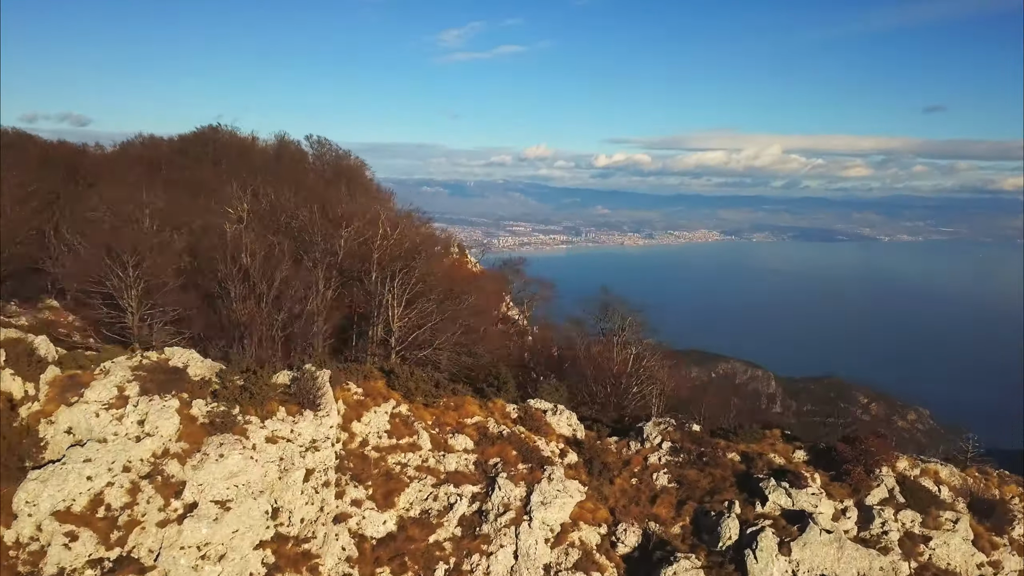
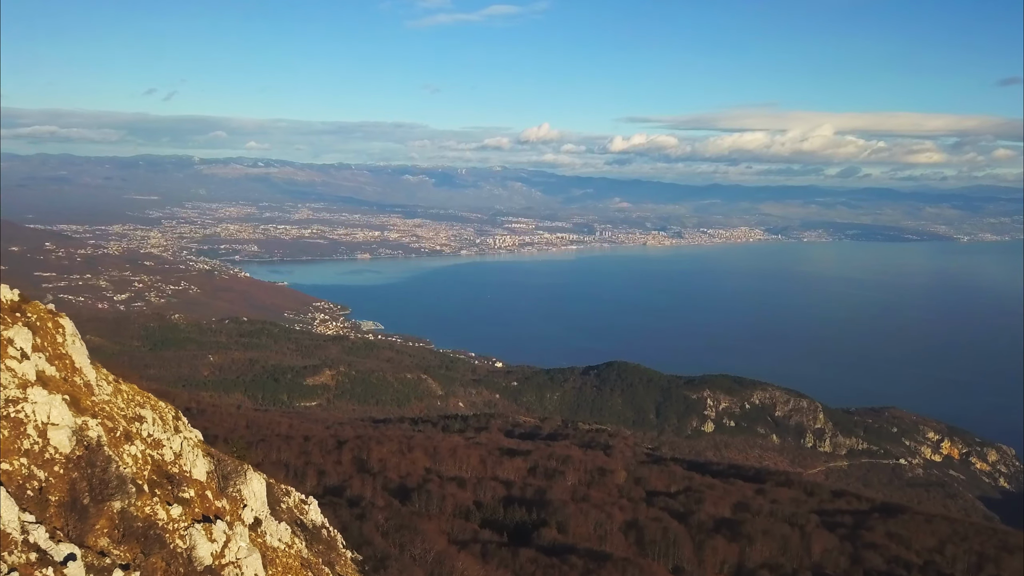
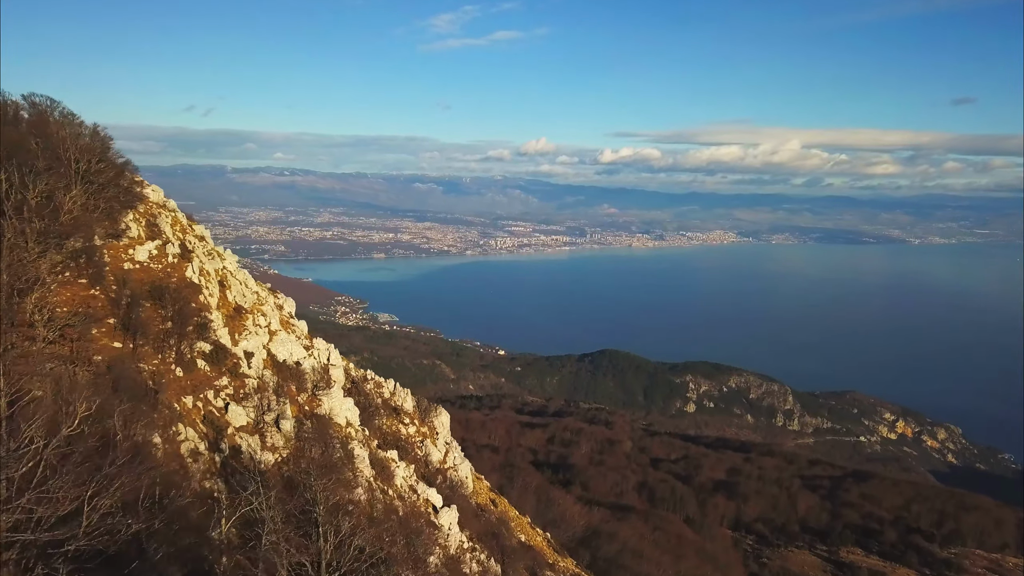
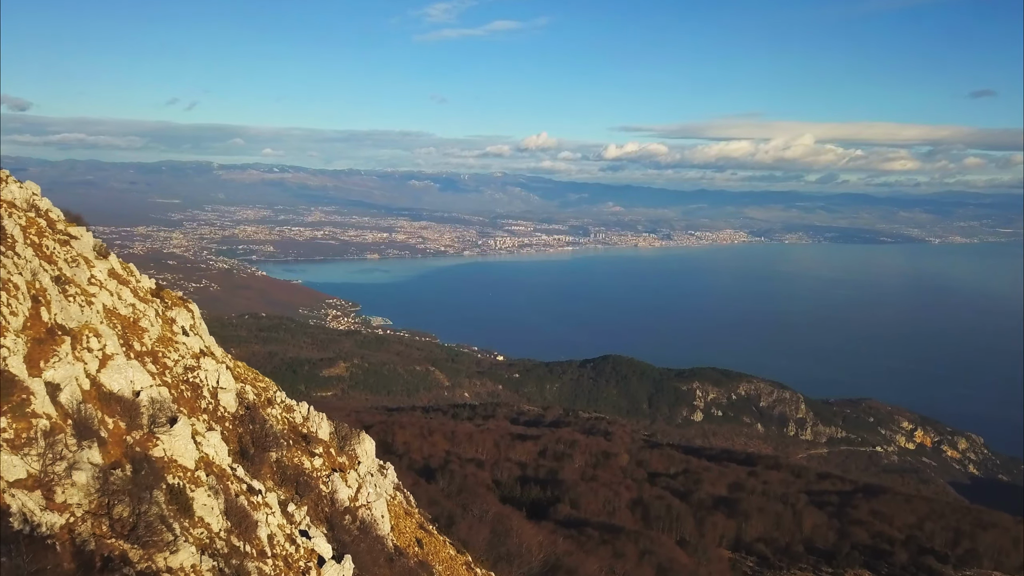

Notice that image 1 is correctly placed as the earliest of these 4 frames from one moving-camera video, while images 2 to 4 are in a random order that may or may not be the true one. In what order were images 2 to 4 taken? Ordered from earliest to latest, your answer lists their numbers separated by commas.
3, 4, 2
